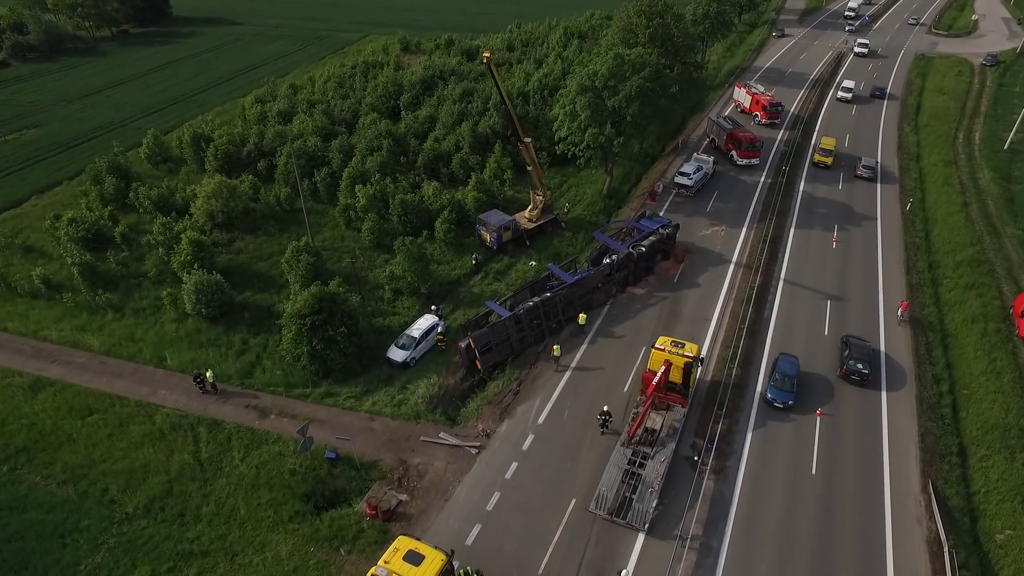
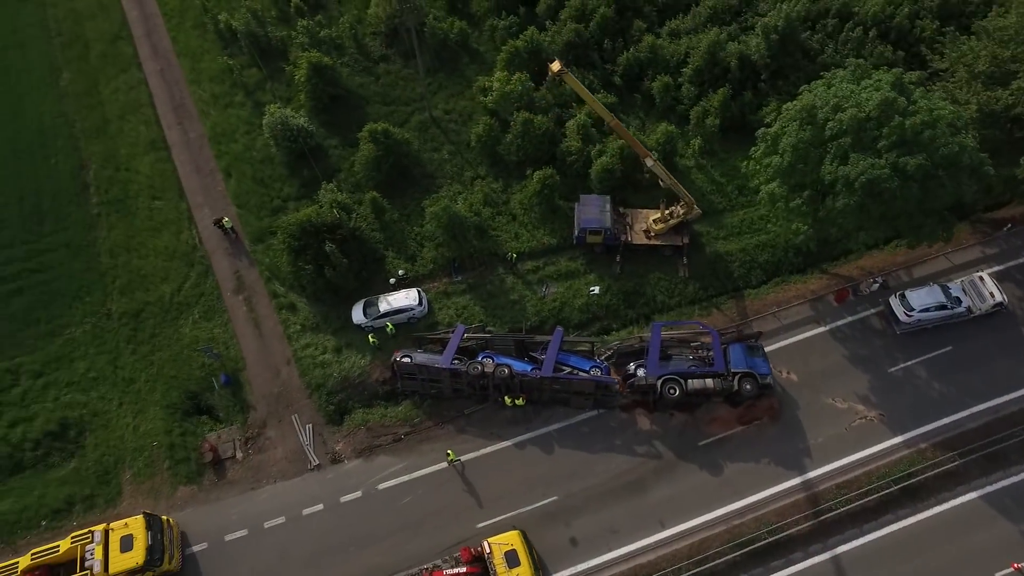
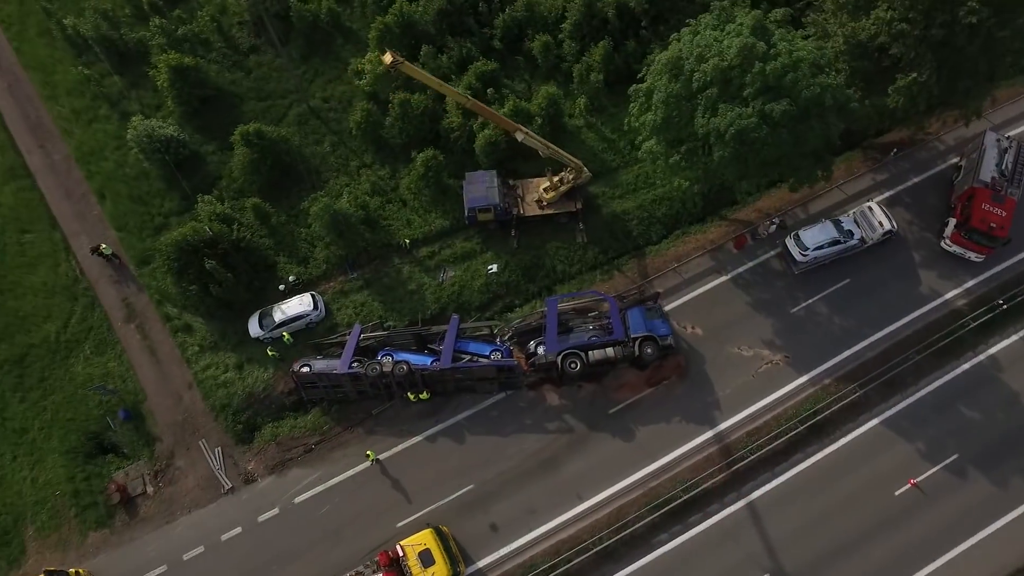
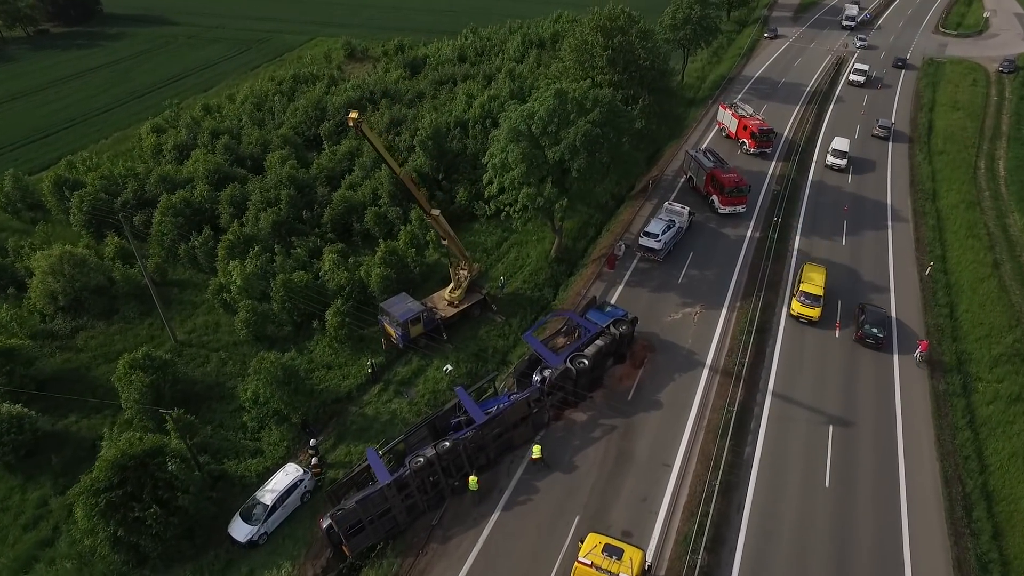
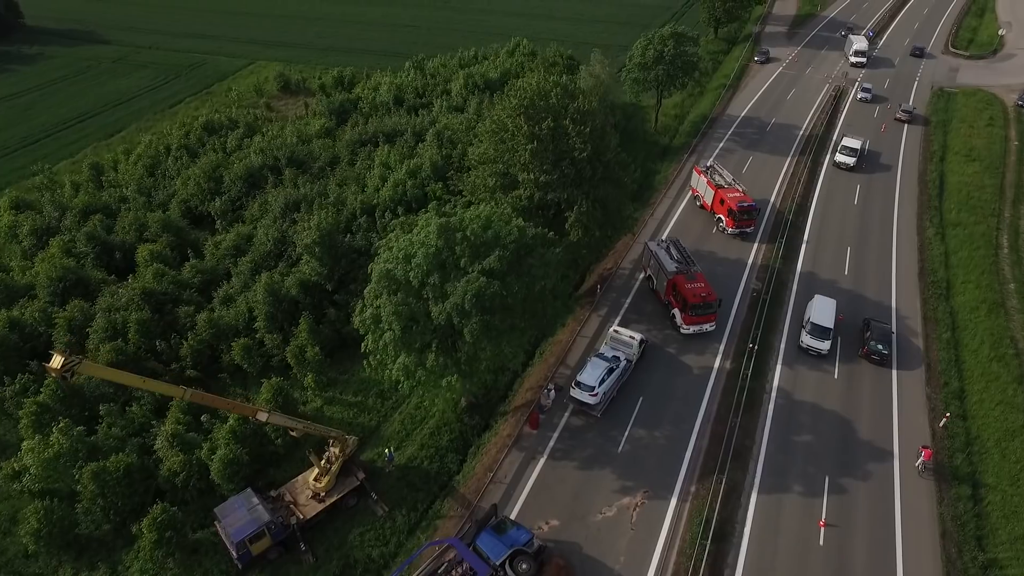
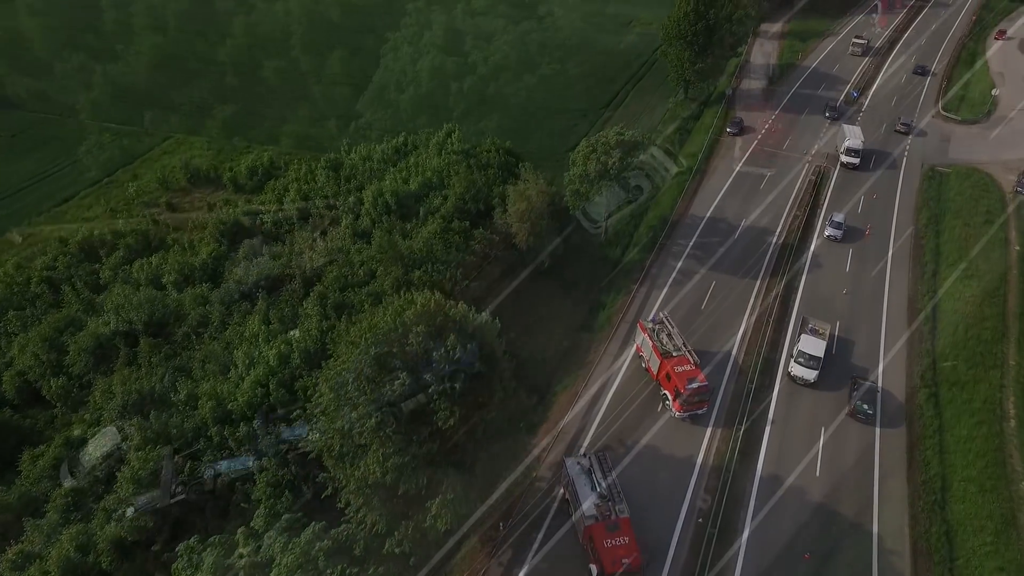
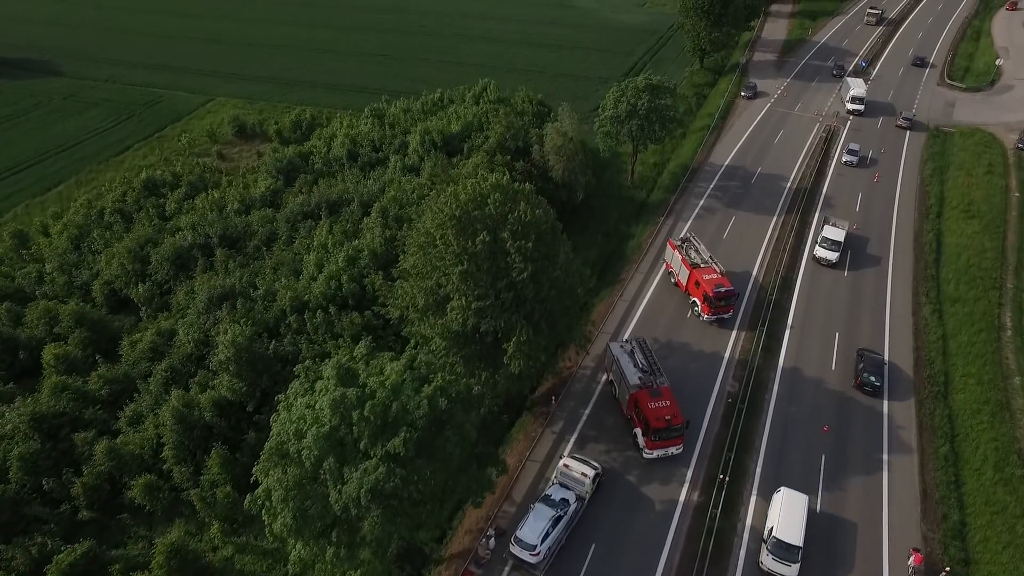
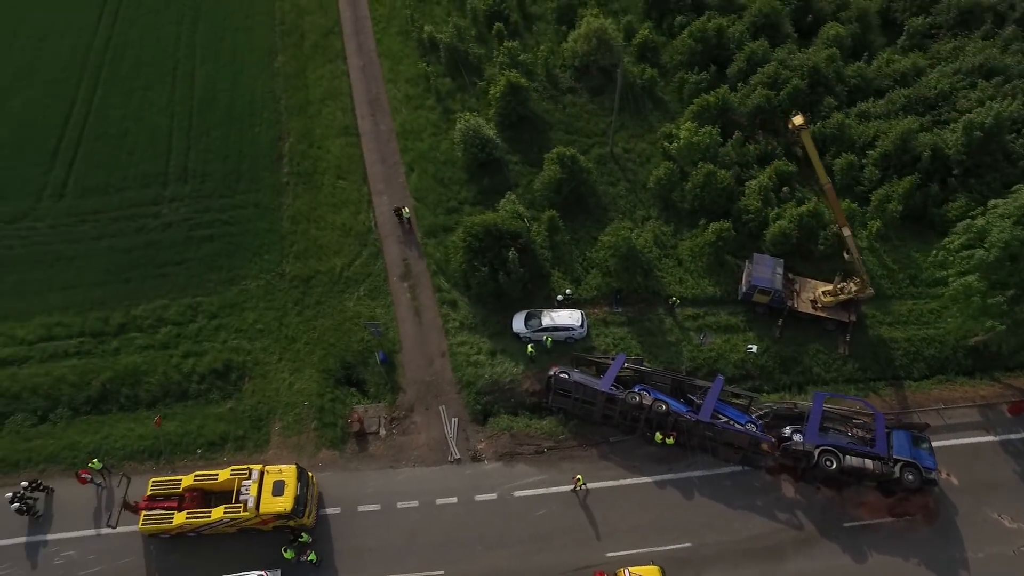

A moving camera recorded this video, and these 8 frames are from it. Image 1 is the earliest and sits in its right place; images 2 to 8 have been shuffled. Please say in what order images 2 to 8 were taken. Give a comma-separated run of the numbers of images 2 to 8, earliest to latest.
4, 5, 7, 6, 3, 2, 8
